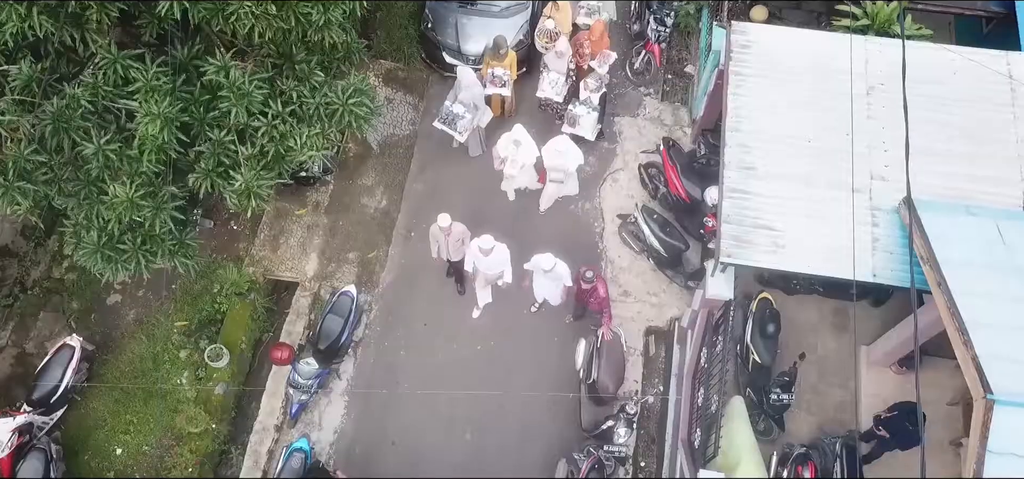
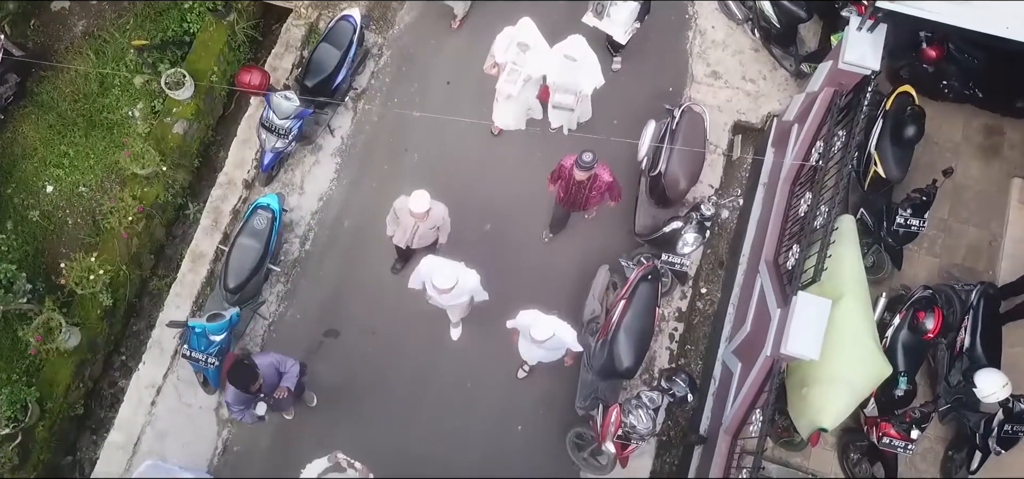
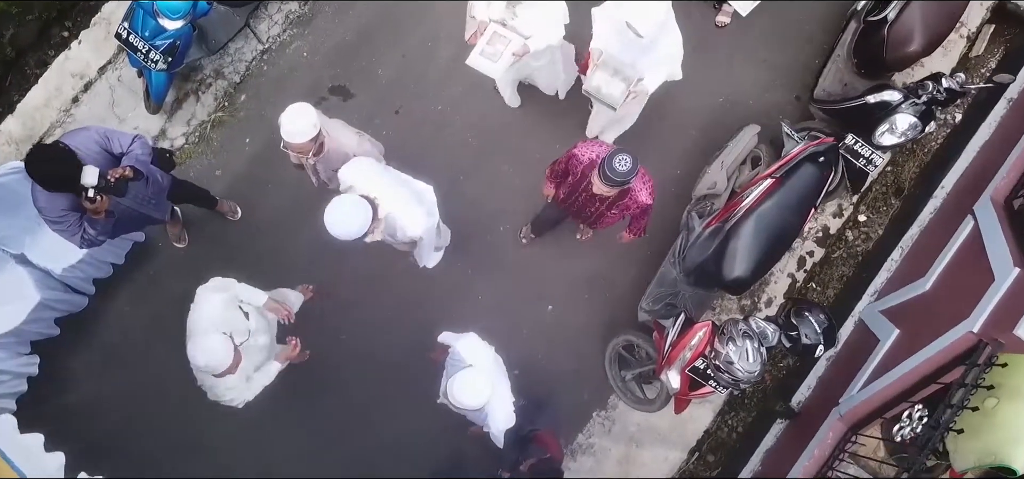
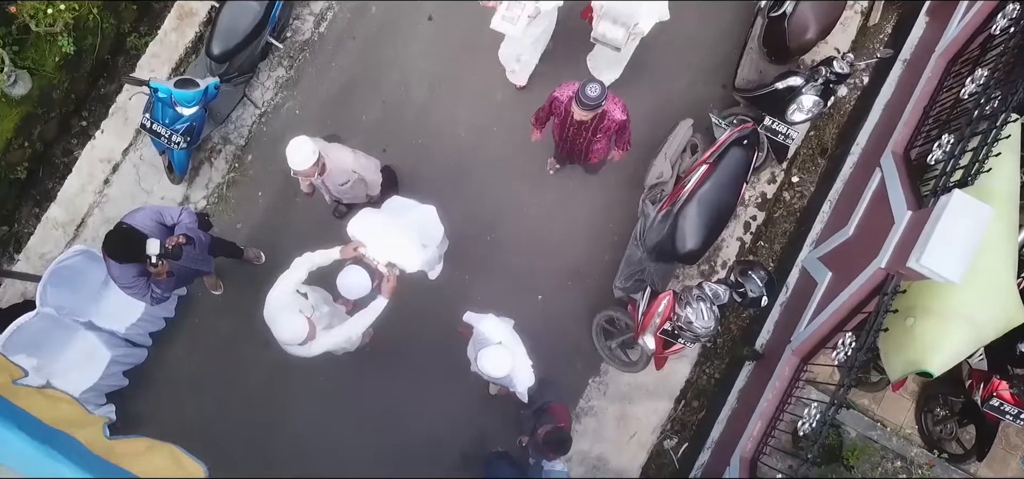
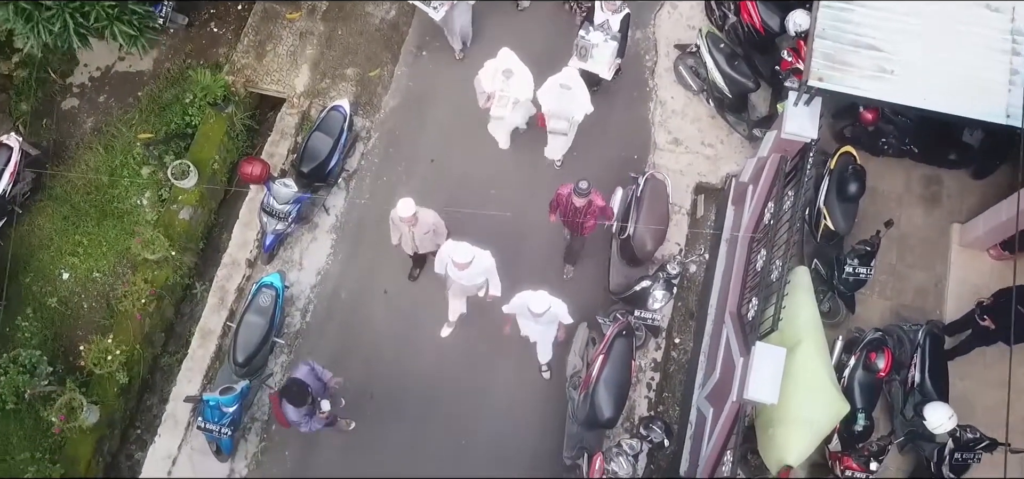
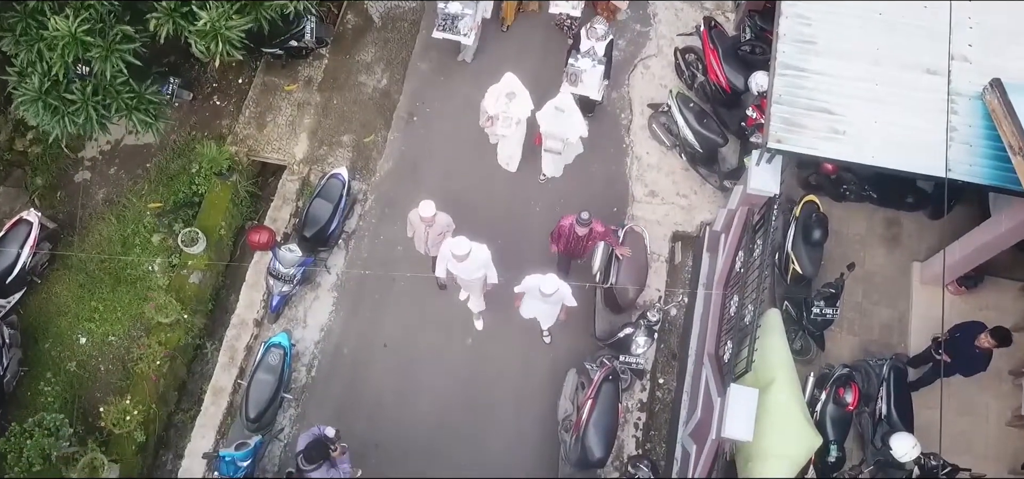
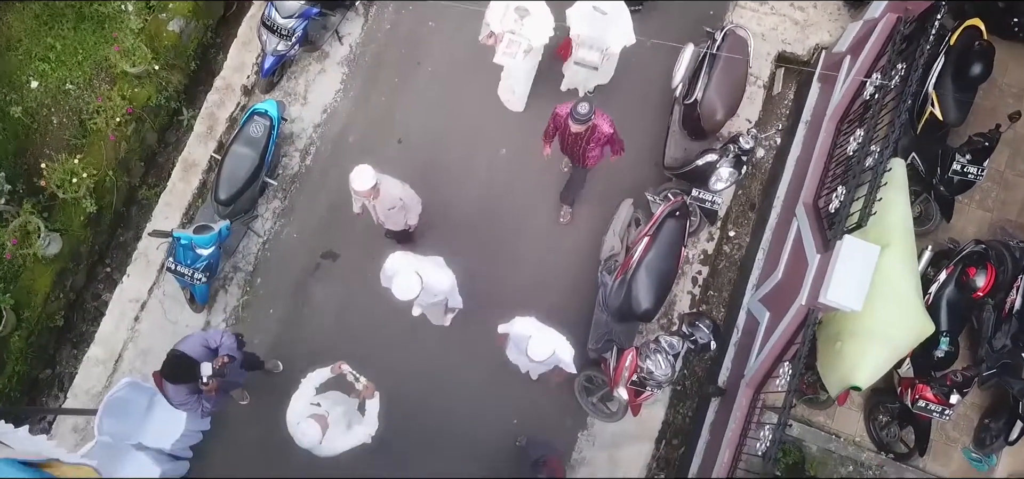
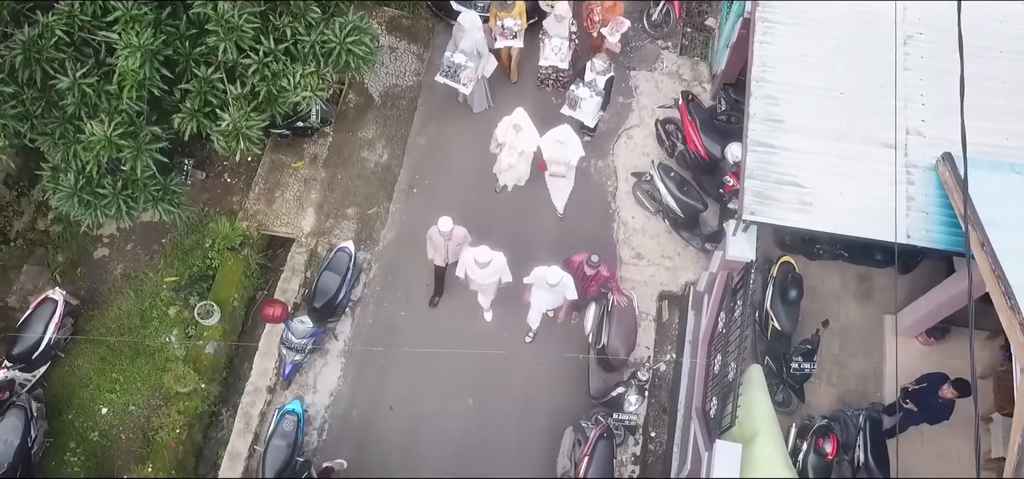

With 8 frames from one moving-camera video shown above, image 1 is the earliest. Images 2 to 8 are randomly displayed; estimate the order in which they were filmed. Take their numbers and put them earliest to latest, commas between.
8, 6, 5, 2, 7, 4, 3
